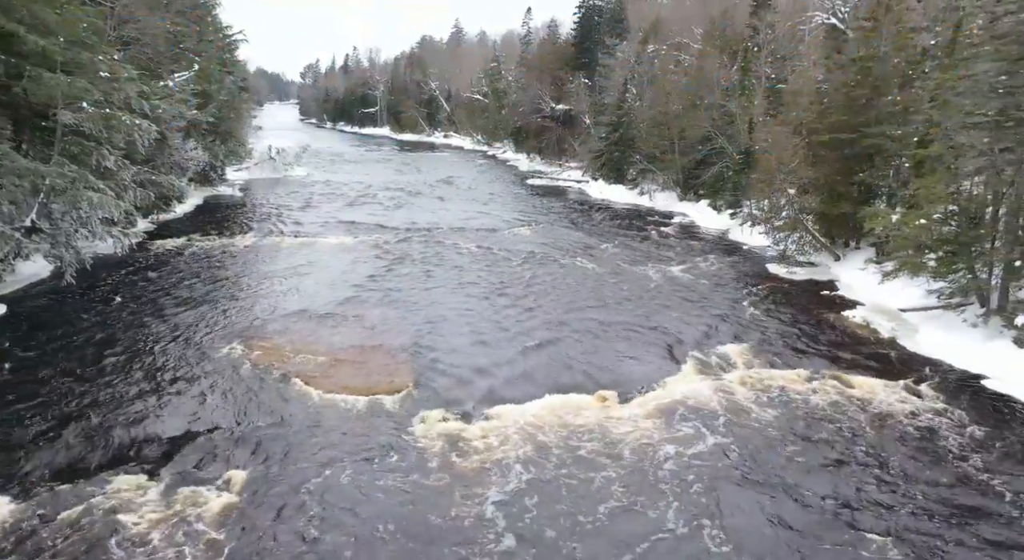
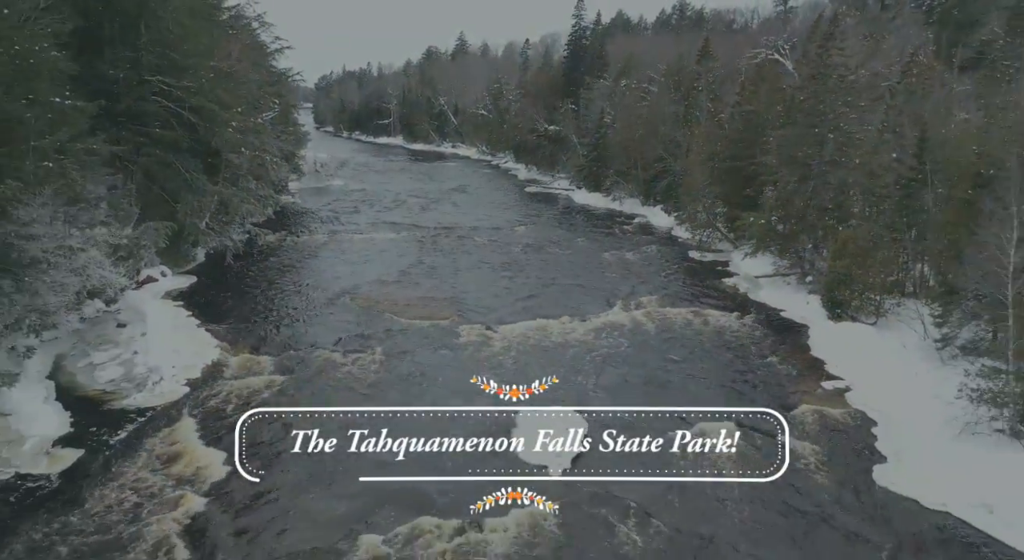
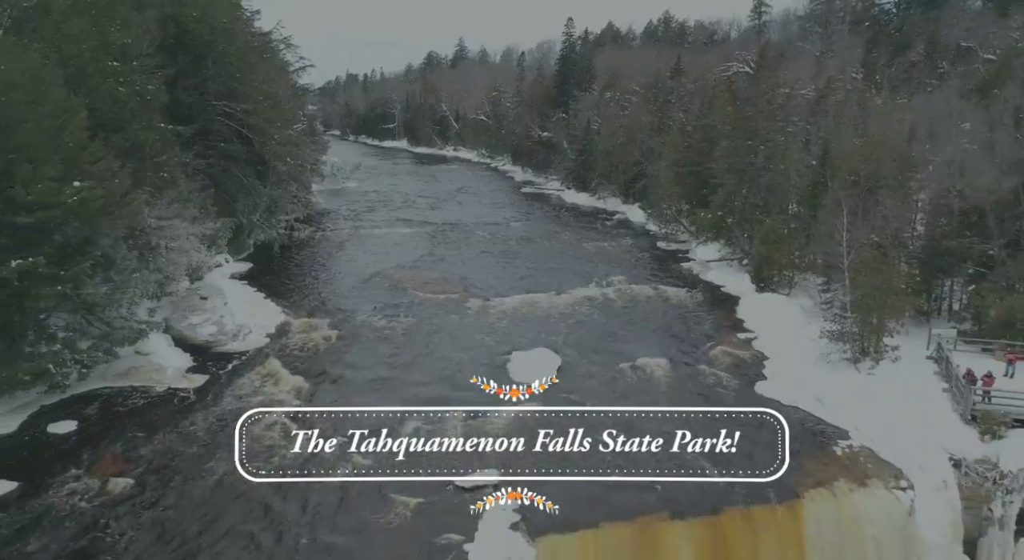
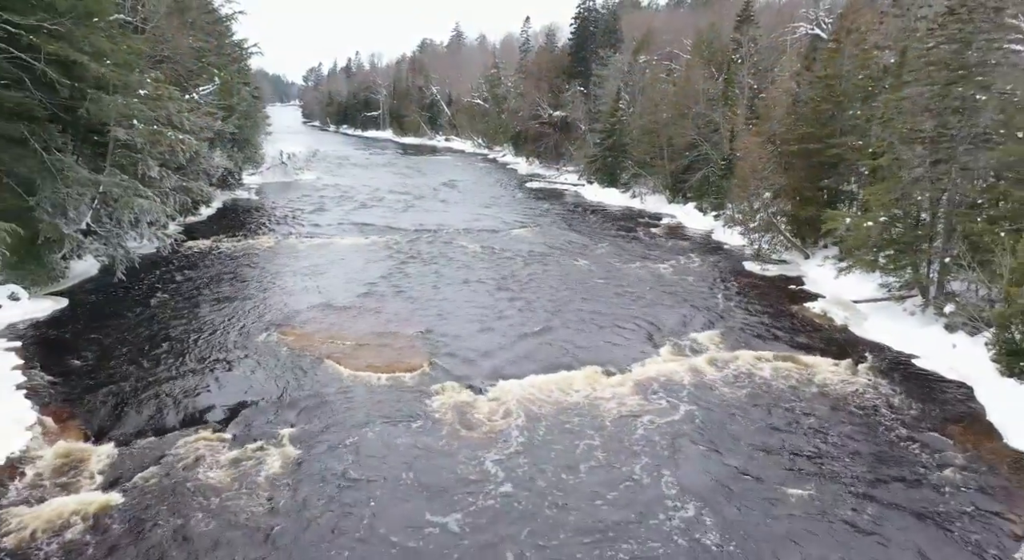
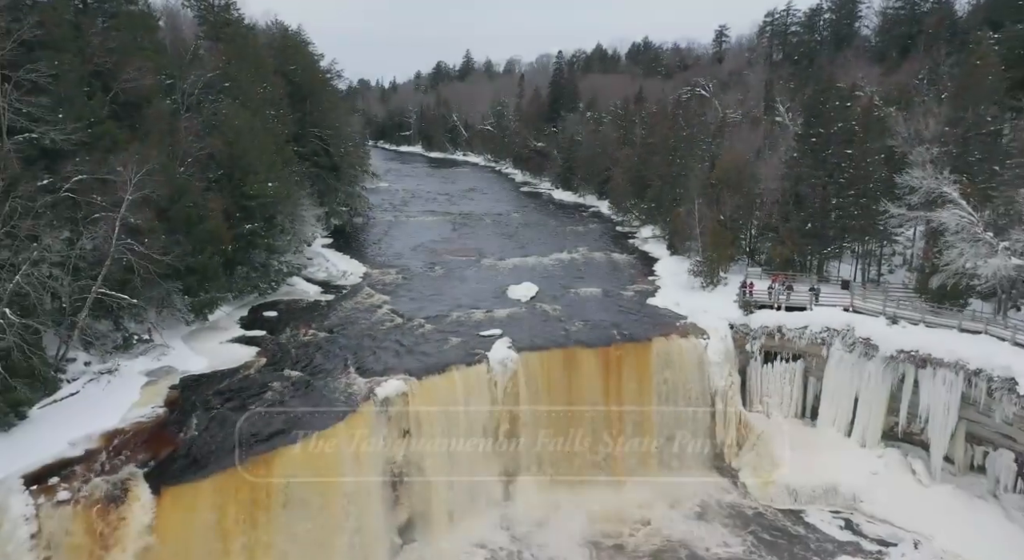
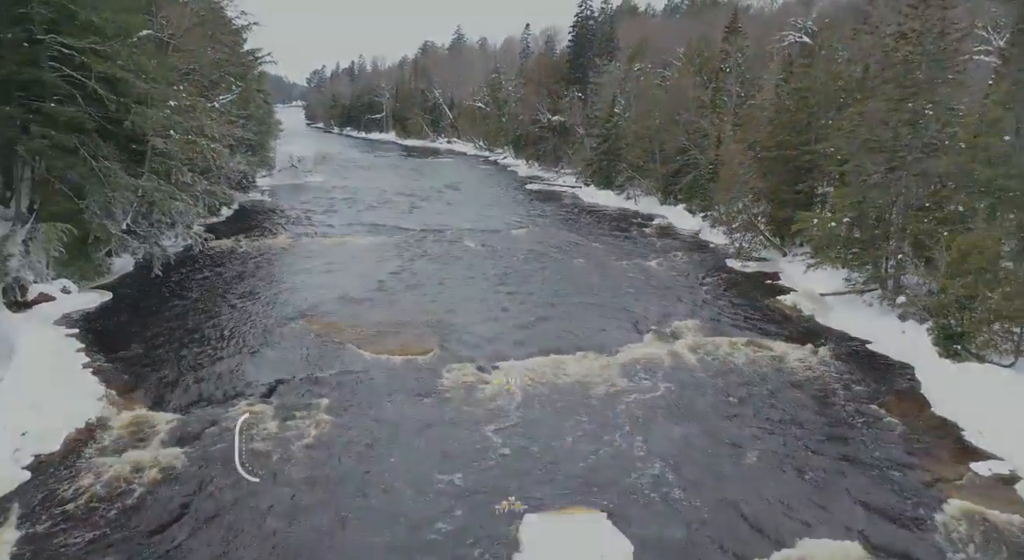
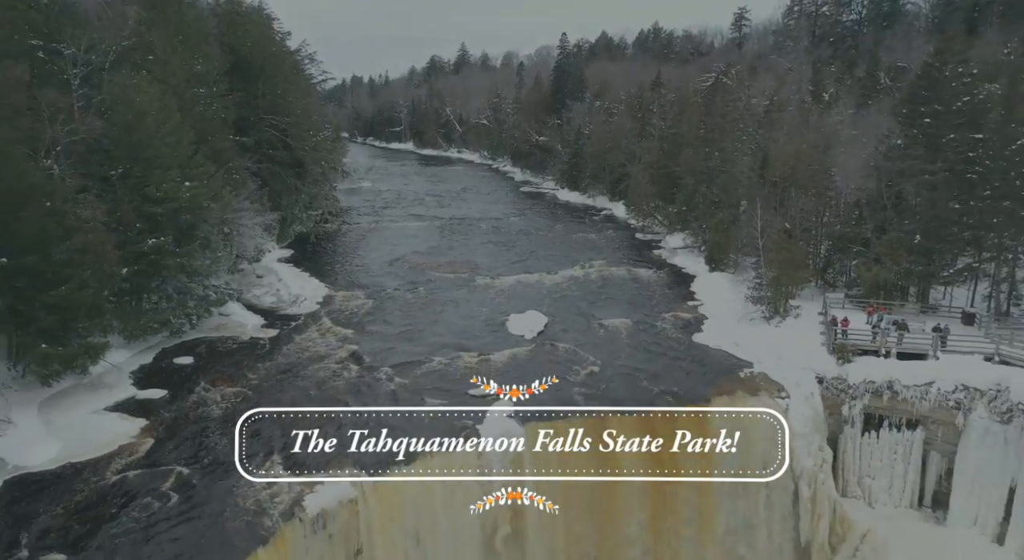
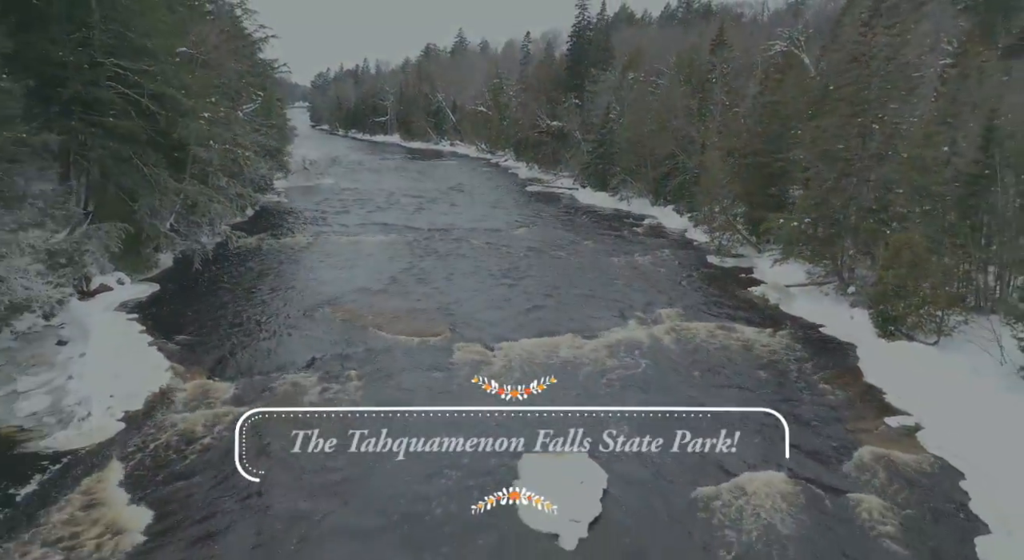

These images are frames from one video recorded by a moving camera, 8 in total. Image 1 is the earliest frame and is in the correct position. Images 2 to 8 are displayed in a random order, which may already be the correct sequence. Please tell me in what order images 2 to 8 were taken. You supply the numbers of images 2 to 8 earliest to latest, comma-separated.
4, 6, 8, 2, 3, 7, 5
